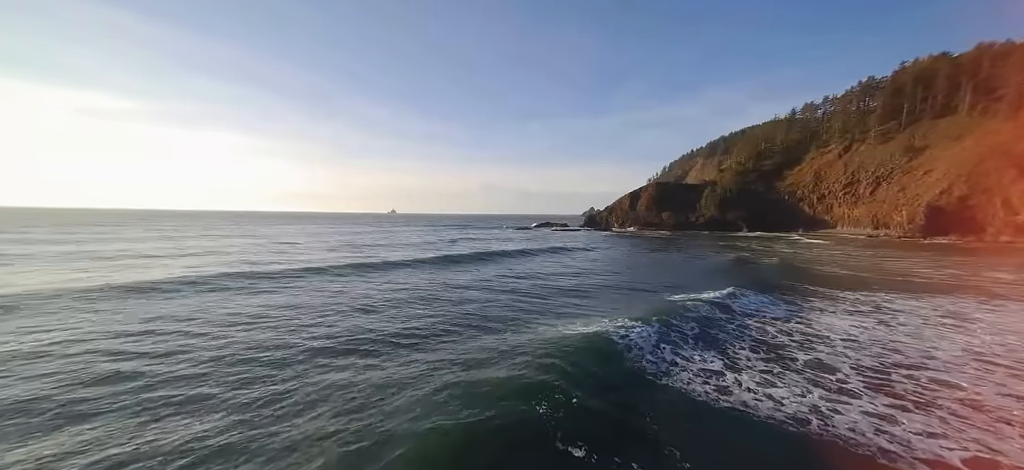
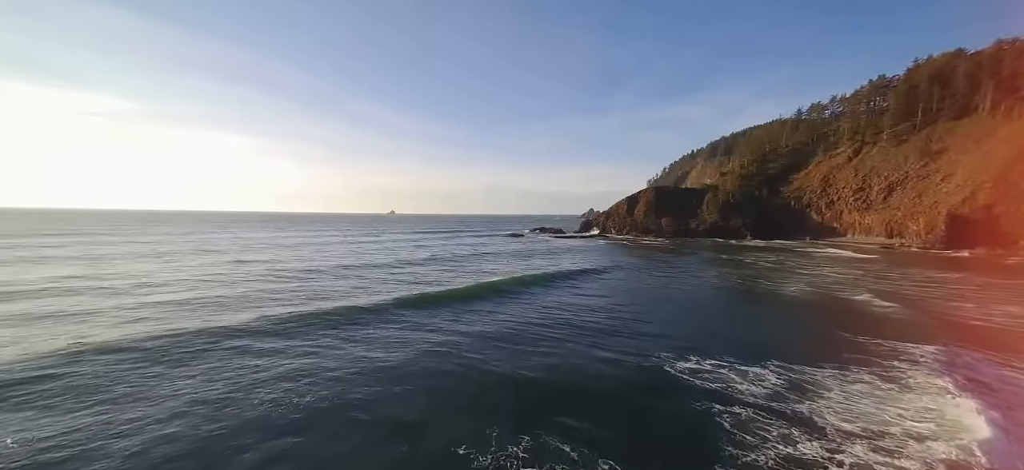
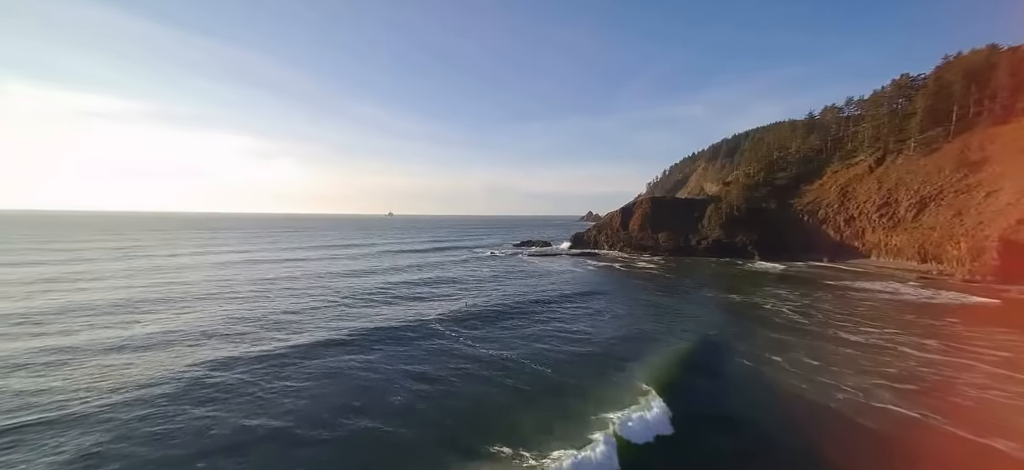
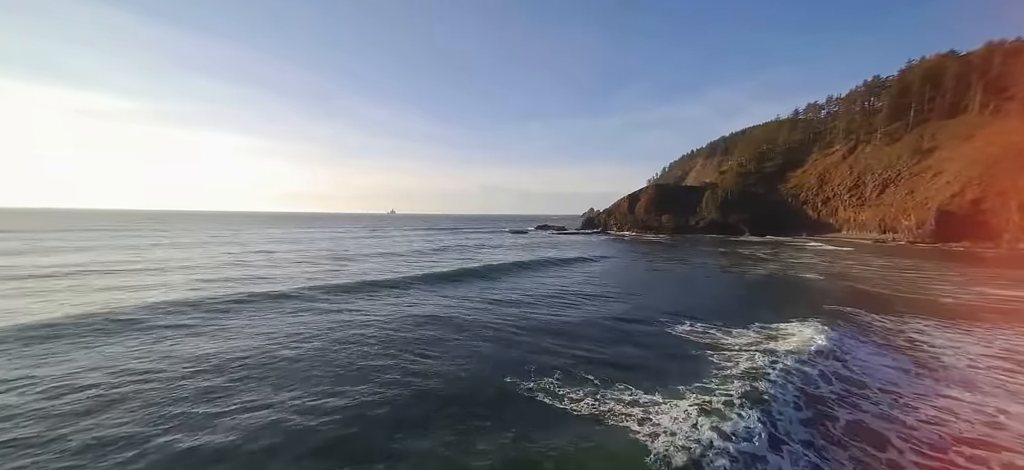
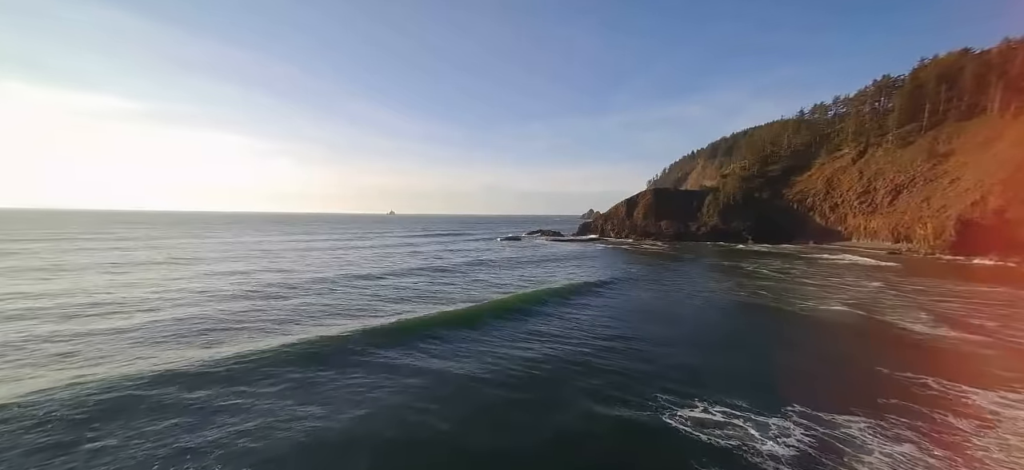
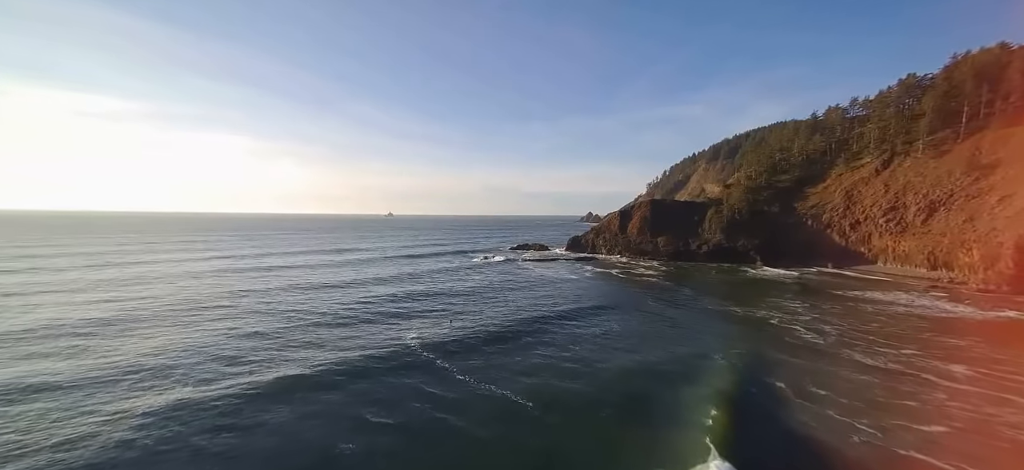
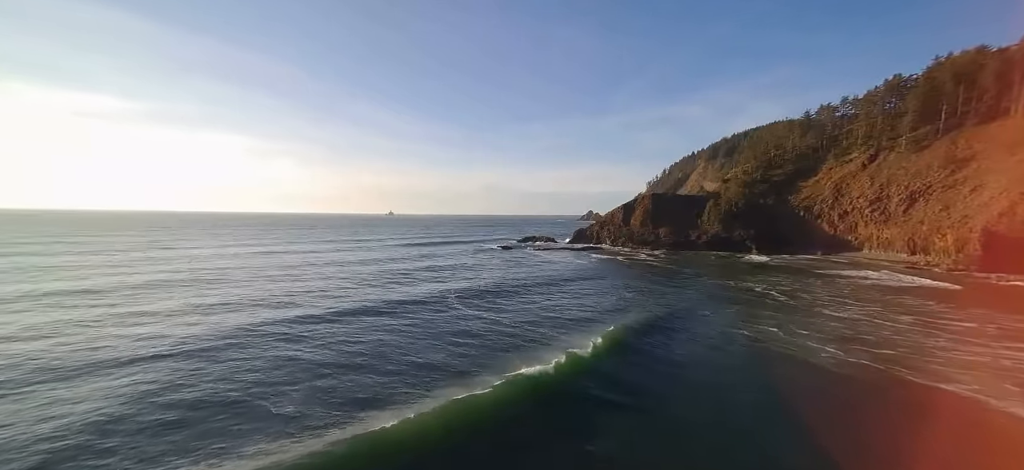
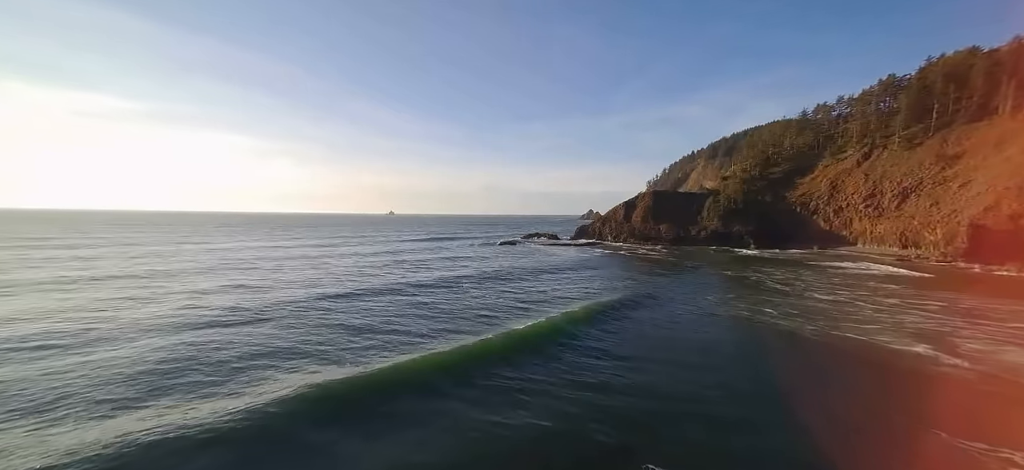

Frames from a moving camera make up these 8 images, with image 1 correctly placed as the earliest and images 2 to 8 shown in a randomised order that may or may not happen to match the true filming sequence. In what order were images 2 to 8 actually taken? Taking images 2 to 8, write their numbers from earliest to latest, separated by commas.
4, 2, 5, 8, 7, 3, 6
